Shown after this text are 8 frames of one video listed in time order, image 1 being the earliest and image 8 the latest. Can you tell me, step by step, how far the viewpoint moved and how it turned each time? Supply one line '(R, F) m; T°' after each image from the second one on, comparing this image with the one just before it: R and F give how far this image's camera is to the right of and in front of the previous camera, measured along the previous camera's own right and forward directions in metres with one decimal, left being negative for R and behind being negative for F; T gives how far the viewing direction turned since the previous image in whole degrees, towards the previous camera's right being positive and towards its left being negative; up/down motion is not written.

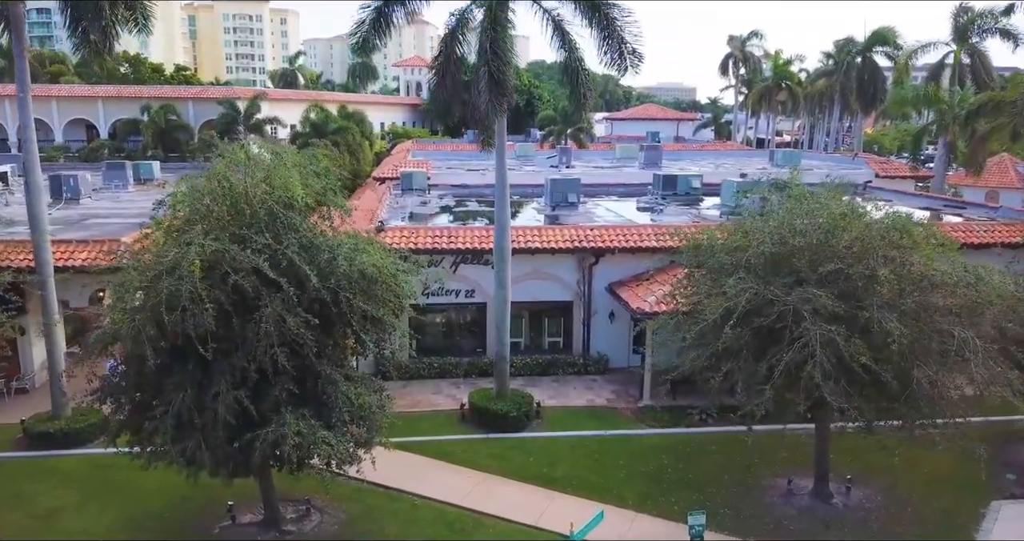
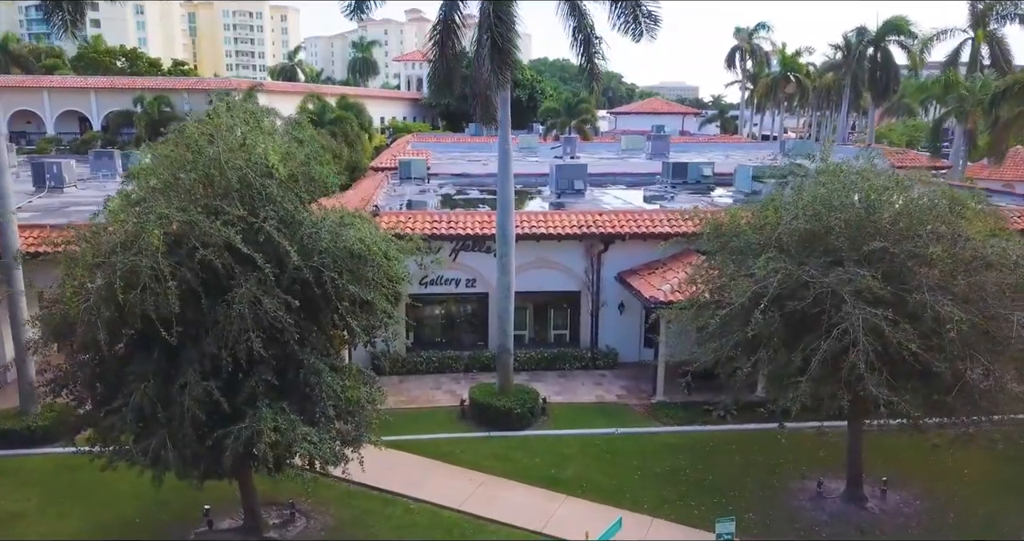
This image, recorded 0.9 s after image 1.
(0.0, +1.1) m; 0°
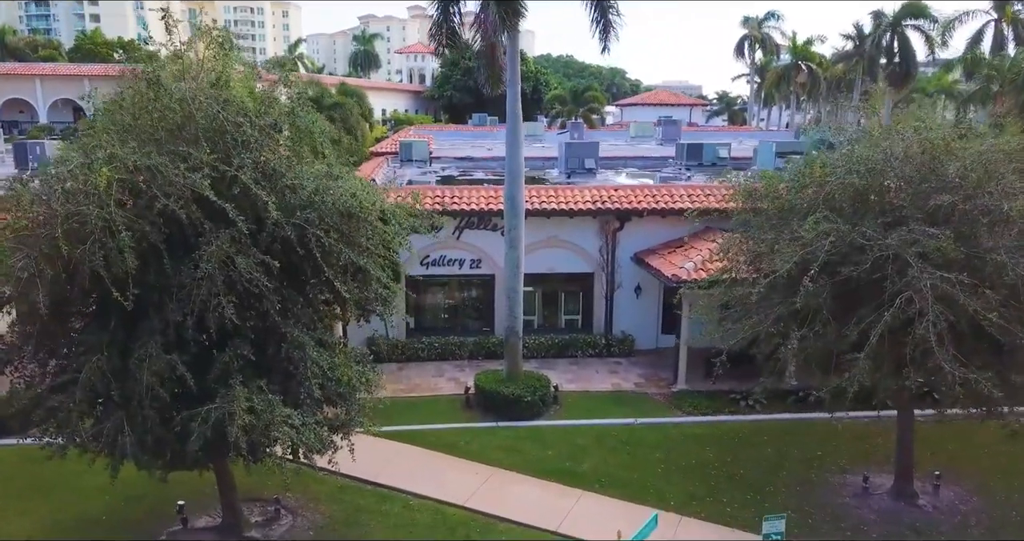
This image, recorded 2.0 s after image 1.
(-0.1, +1.3) m; 0°
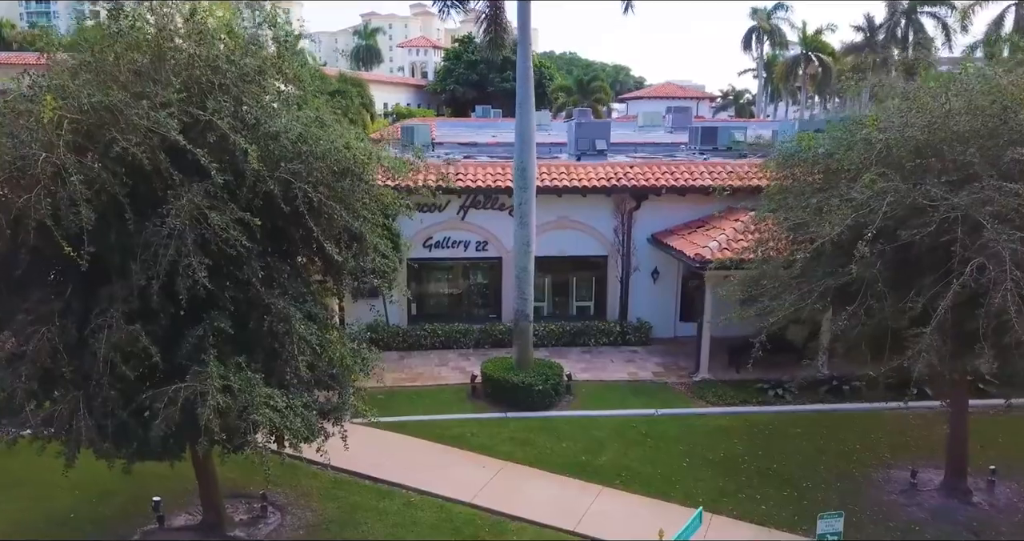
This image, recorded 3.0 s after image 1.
(-0.1, +1.0) m; 0°
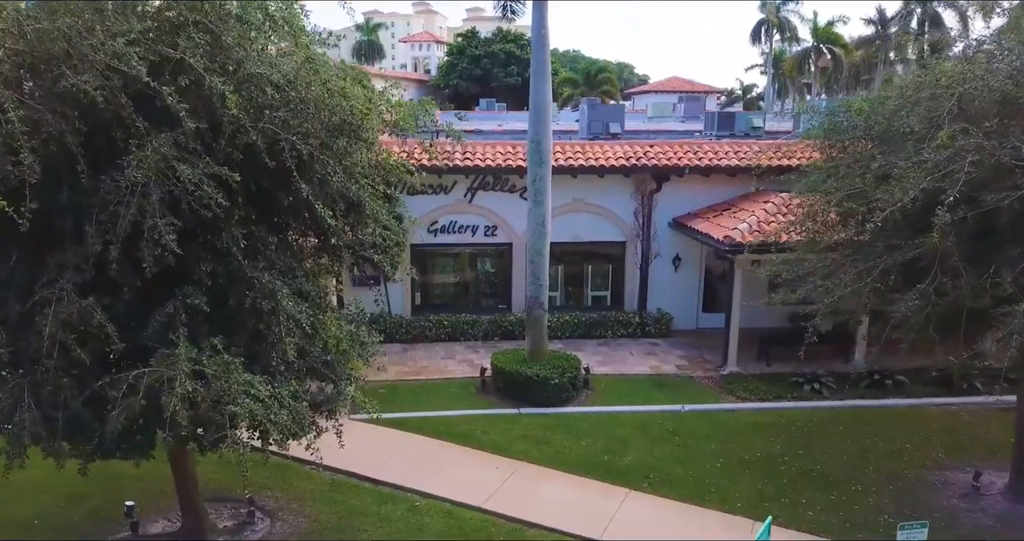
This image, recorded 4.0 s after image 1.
(-0.1, +1.0) m; 0°
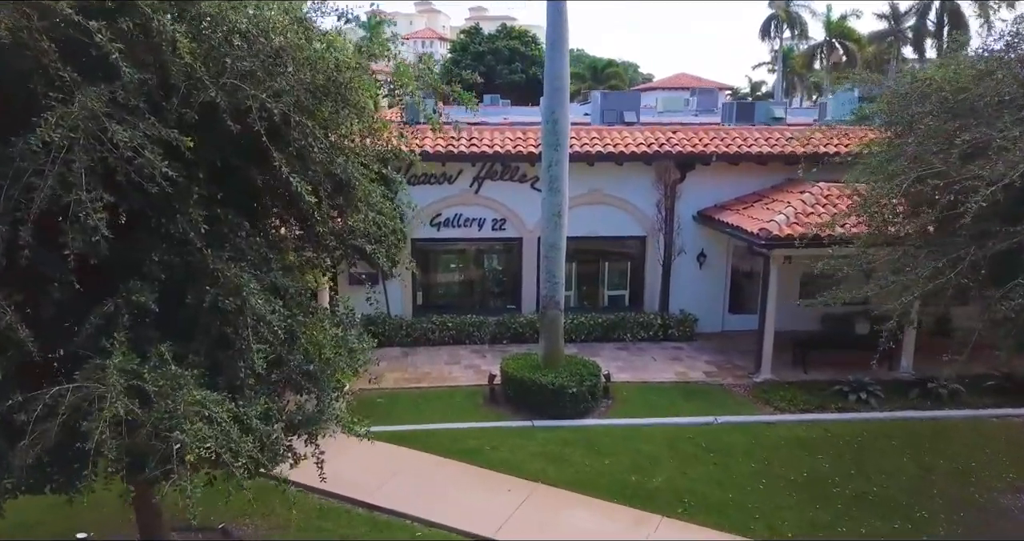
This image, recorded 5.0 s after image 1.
(-0.1, +1.2) m; 0°
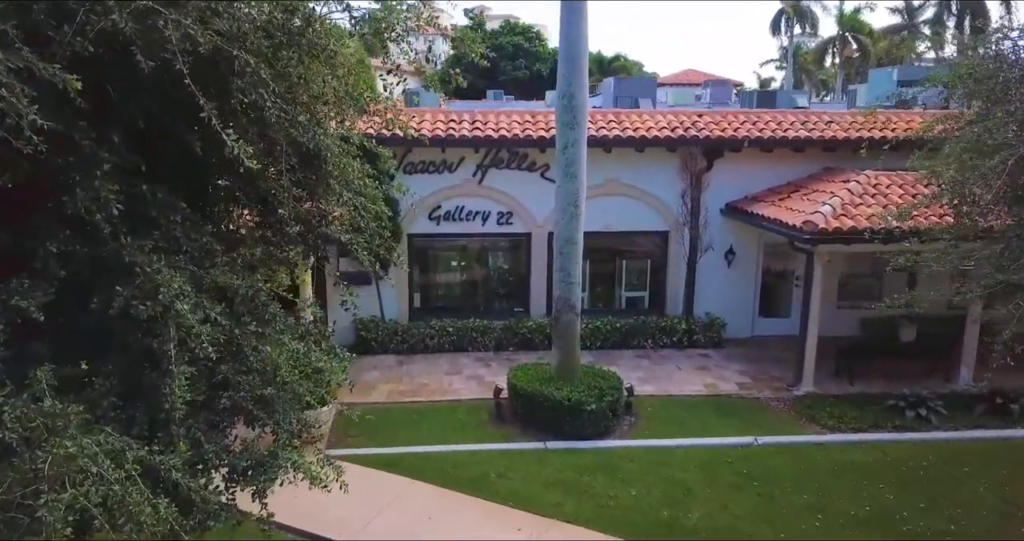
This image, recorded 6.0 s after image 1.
(-0.1, +1.3) m; 0°
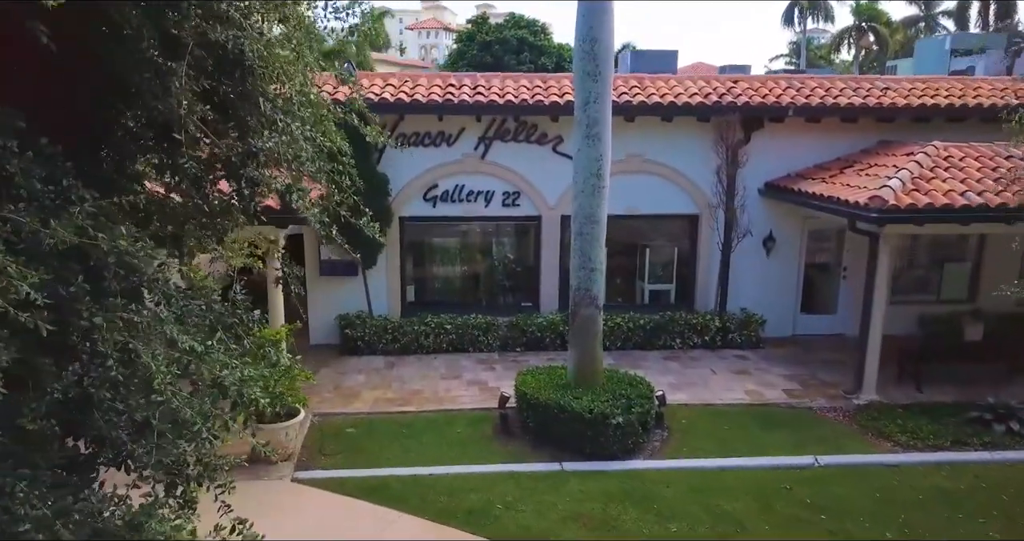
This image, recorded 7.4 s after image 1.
(0.0, +1.5) m; 0°
